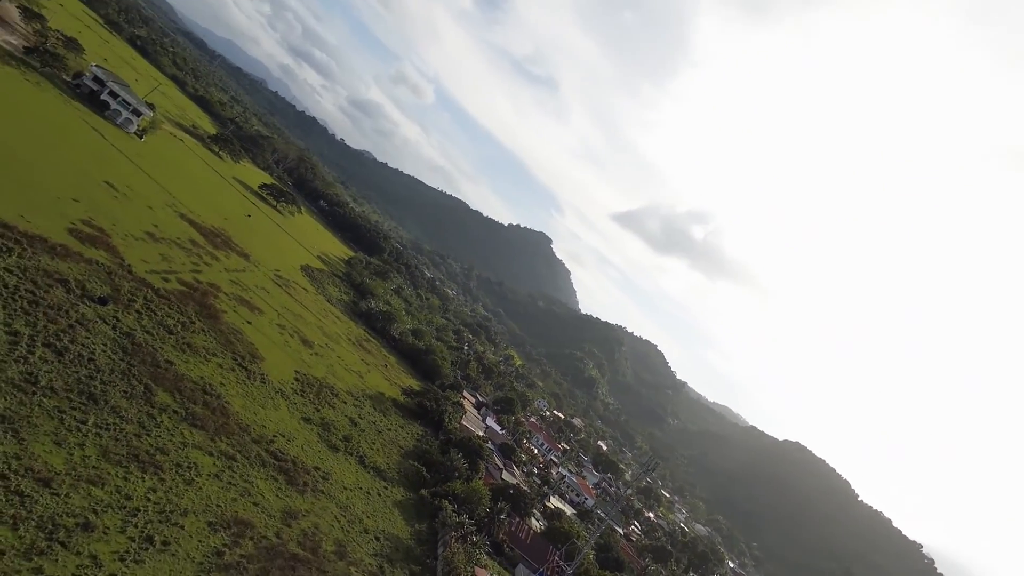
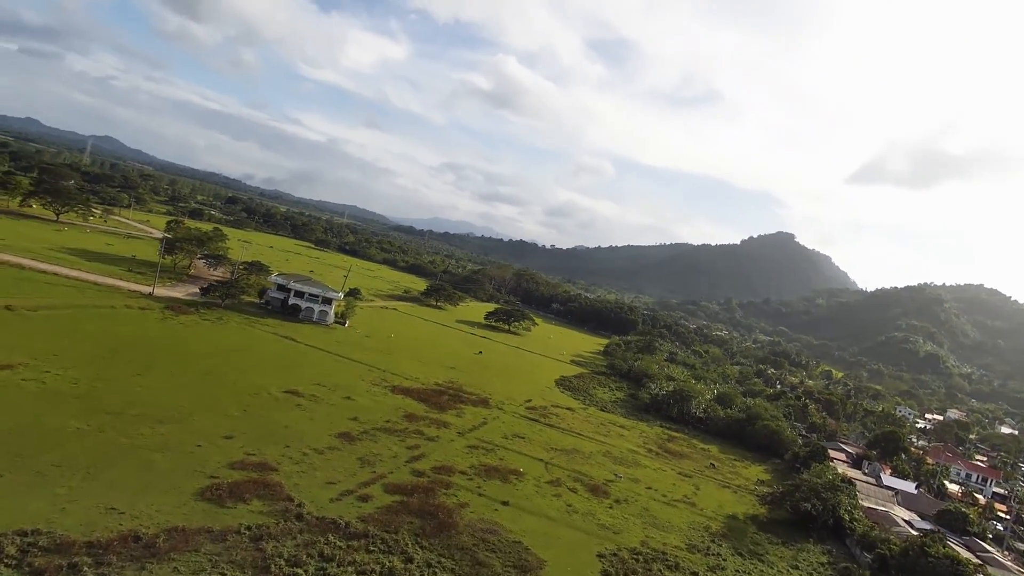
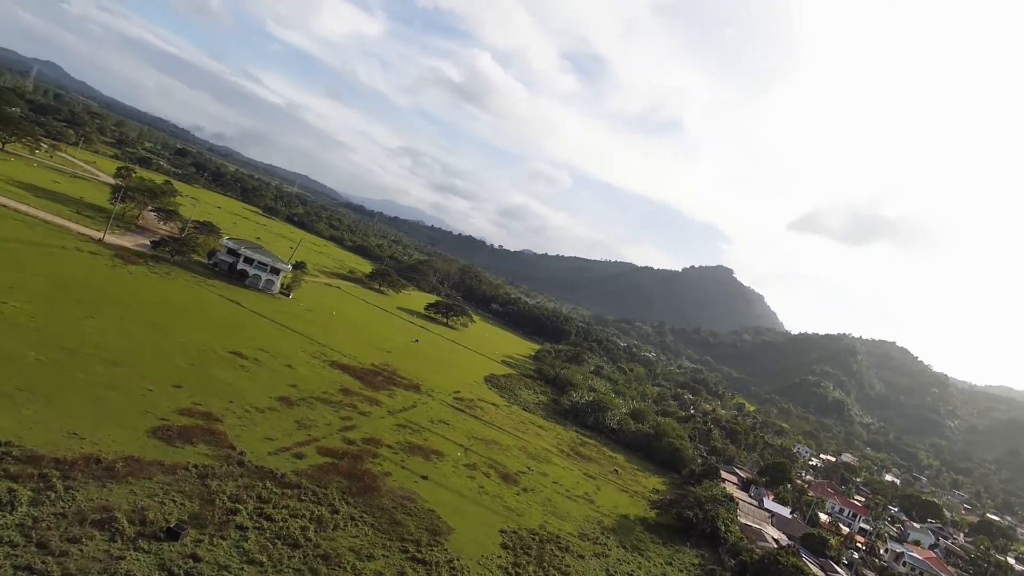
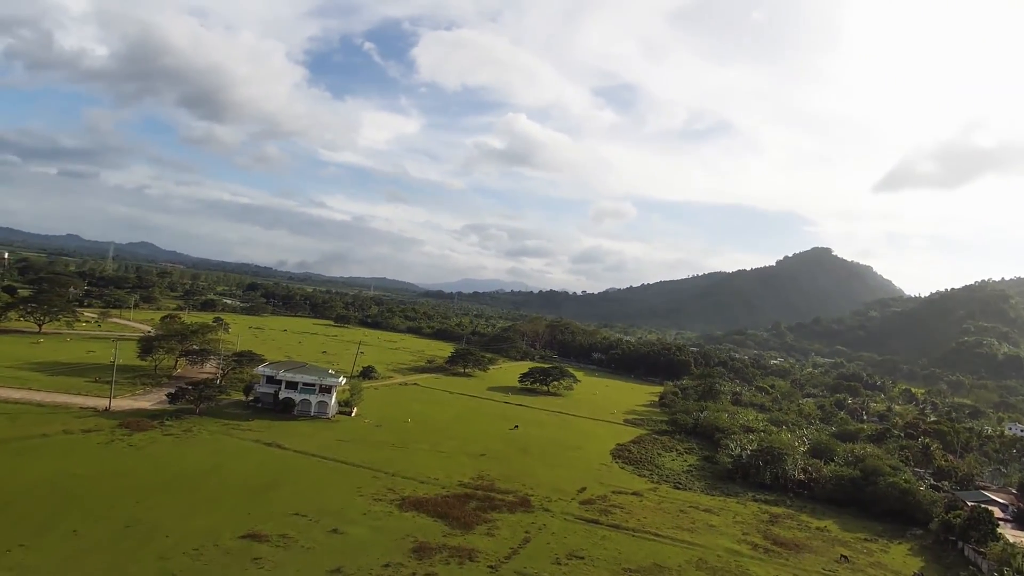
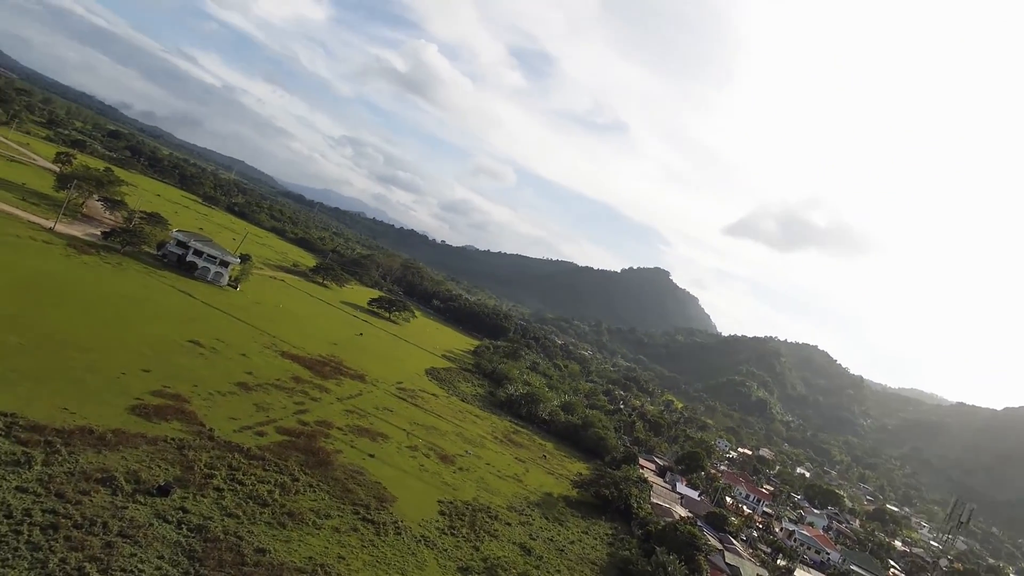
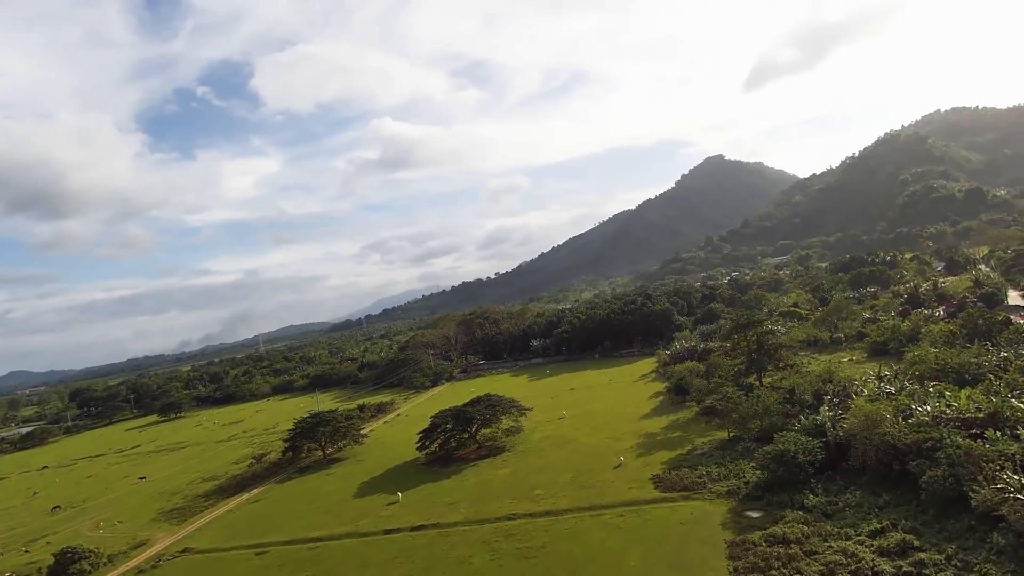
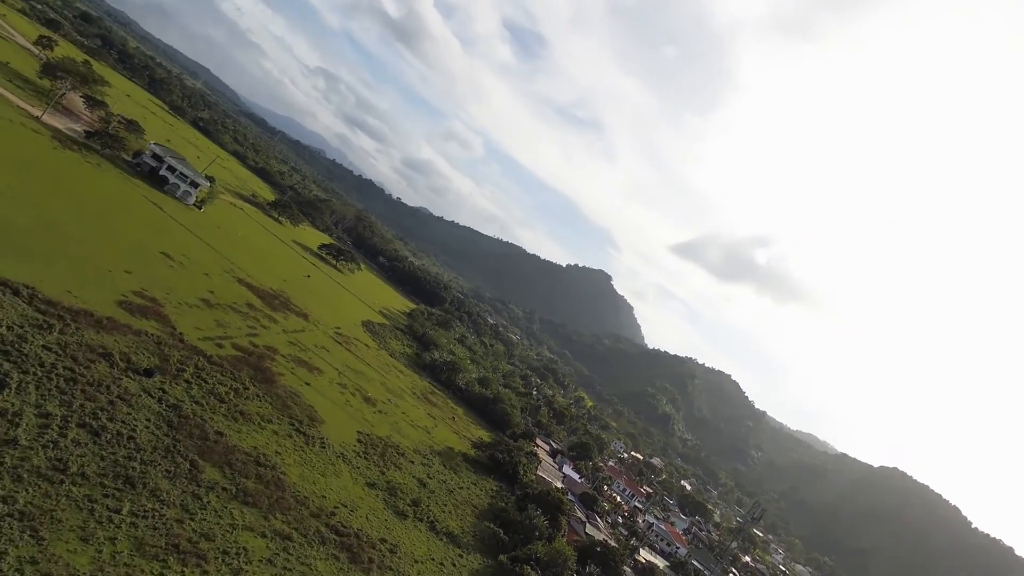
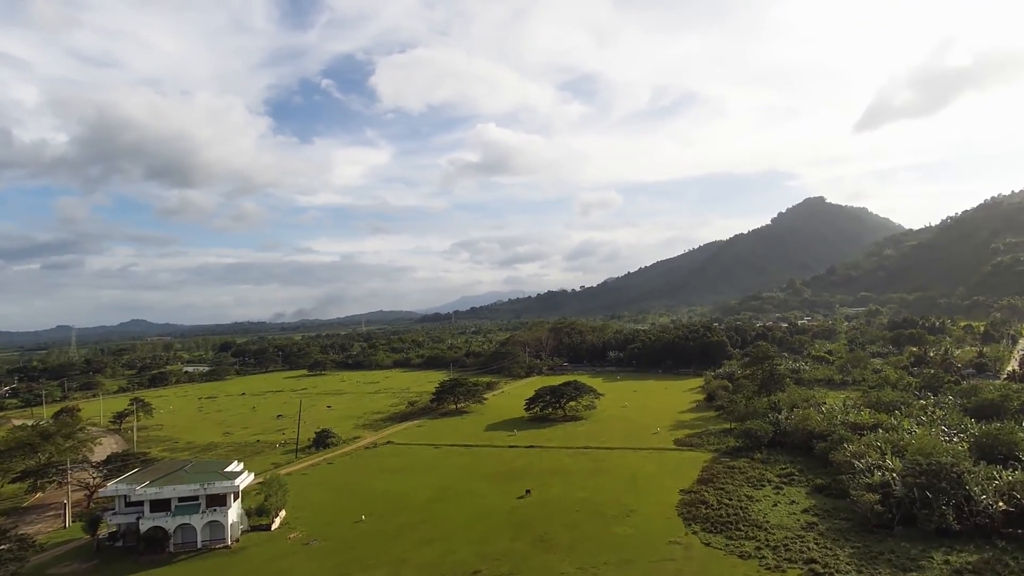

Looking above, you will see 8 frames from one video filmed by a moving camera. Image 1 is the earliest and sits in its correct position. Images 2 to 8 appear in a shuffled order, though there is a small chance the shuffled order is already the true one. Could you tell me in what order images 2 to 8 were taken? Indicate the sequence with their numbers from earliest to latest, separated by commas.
7, 5, 3, 2, 4, 8, 6
